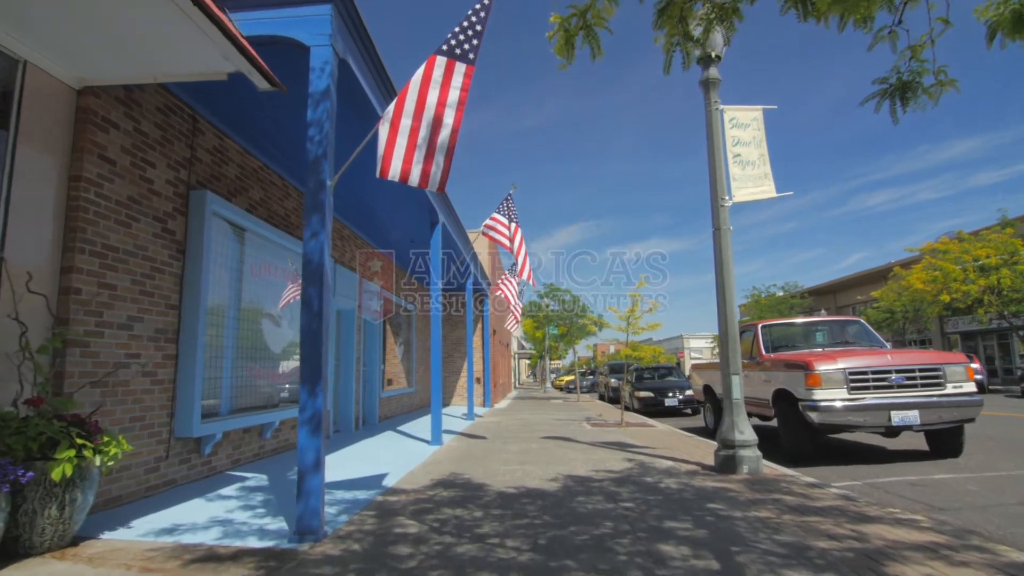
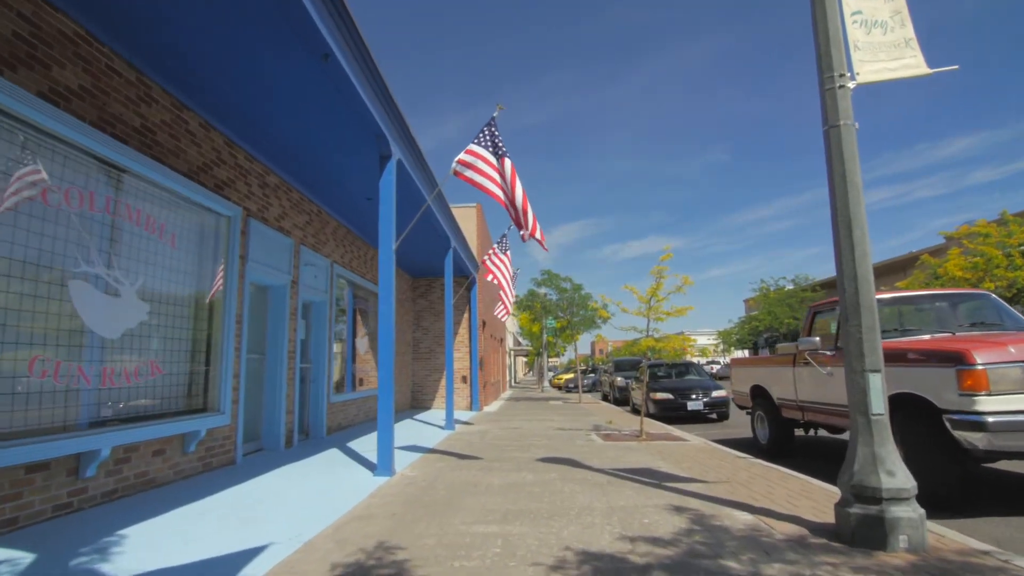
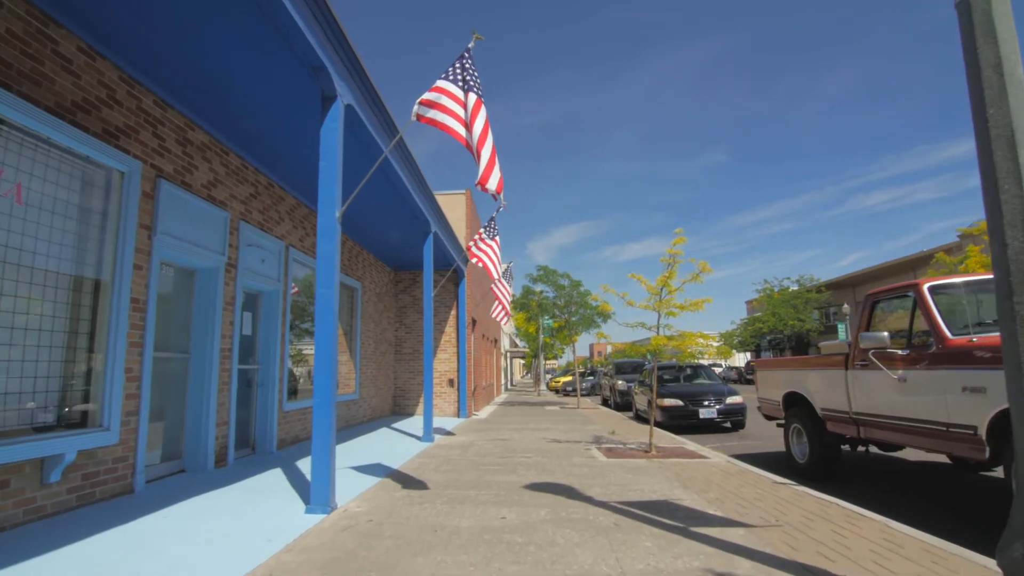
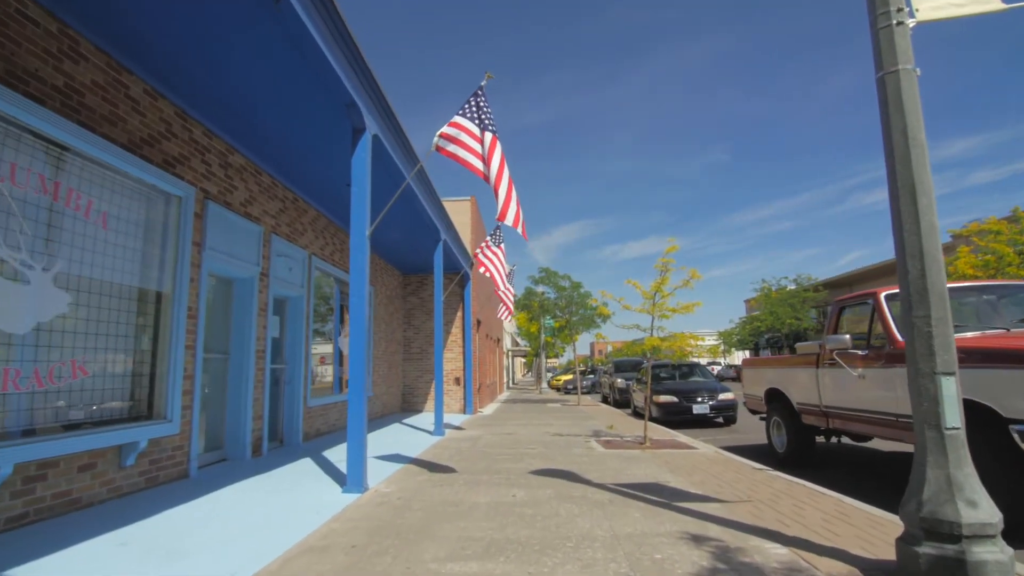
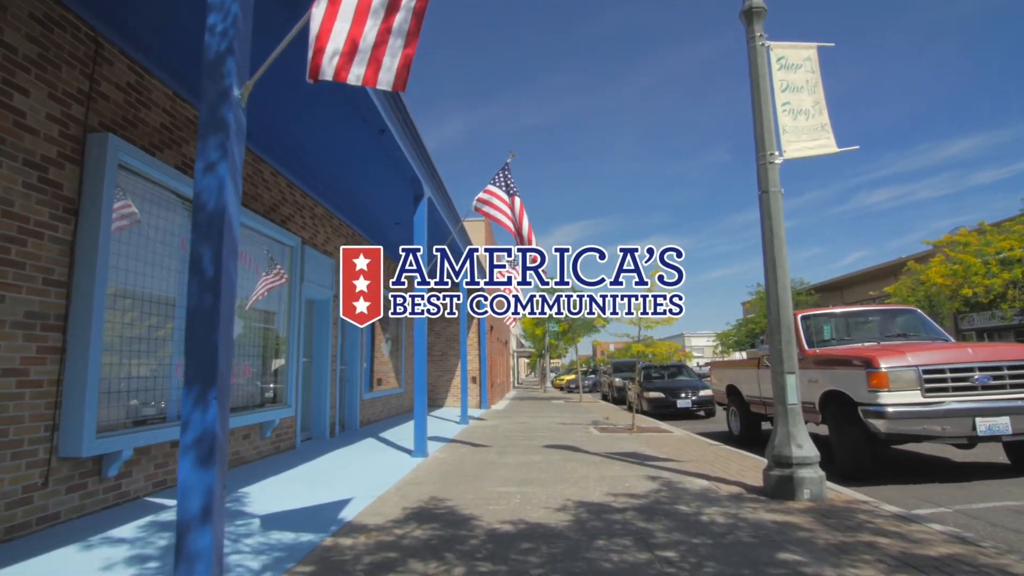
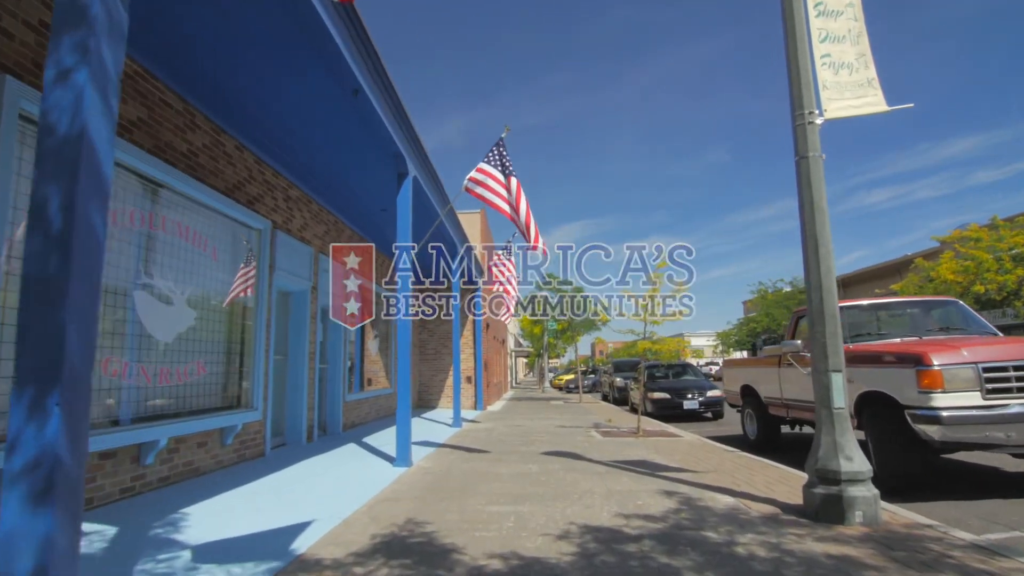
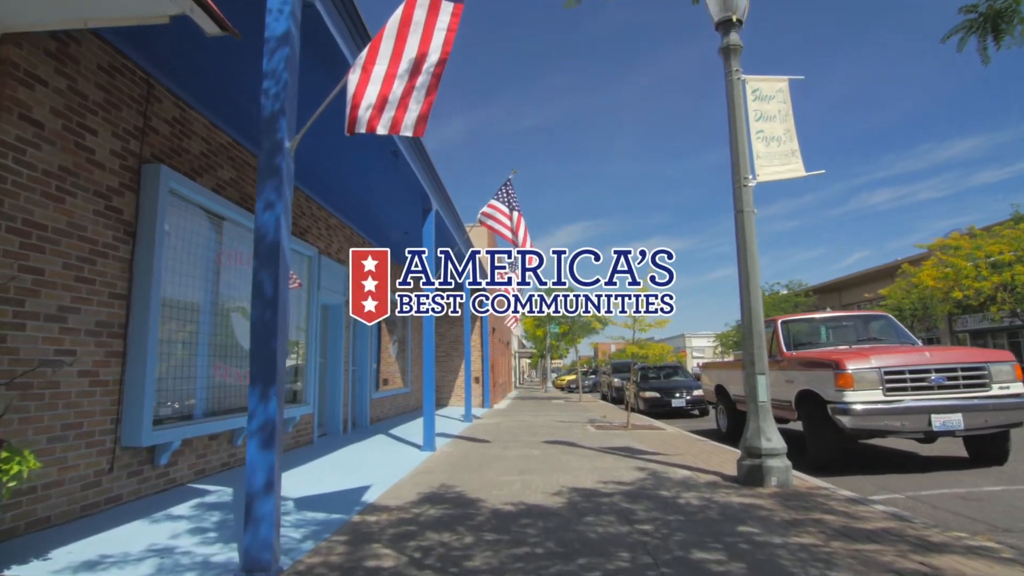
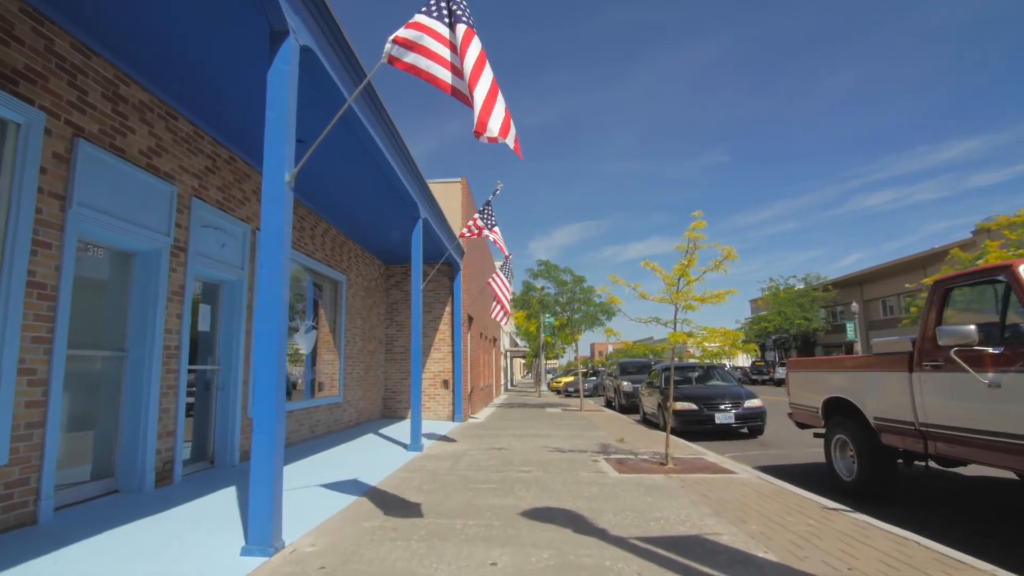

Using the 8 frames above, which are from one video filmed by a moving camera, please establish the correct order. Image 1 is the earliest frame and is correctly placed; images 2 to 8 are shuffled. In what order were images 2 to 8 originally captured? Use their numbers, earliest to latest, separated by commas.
7, 5, 6, 2, 4, 3, 8
